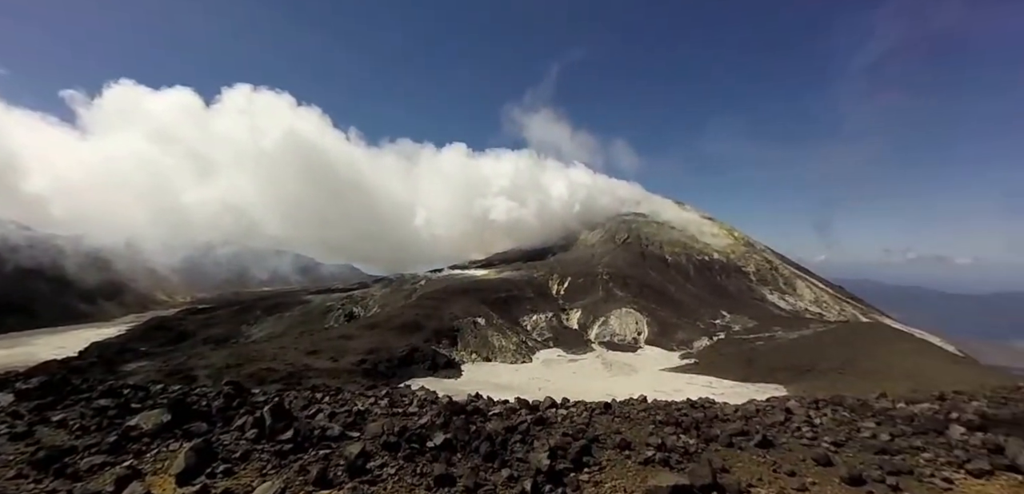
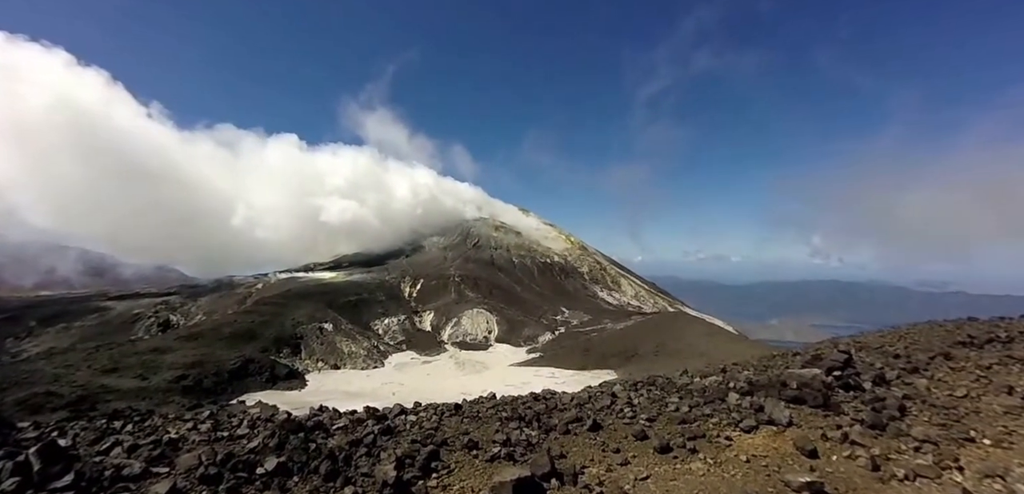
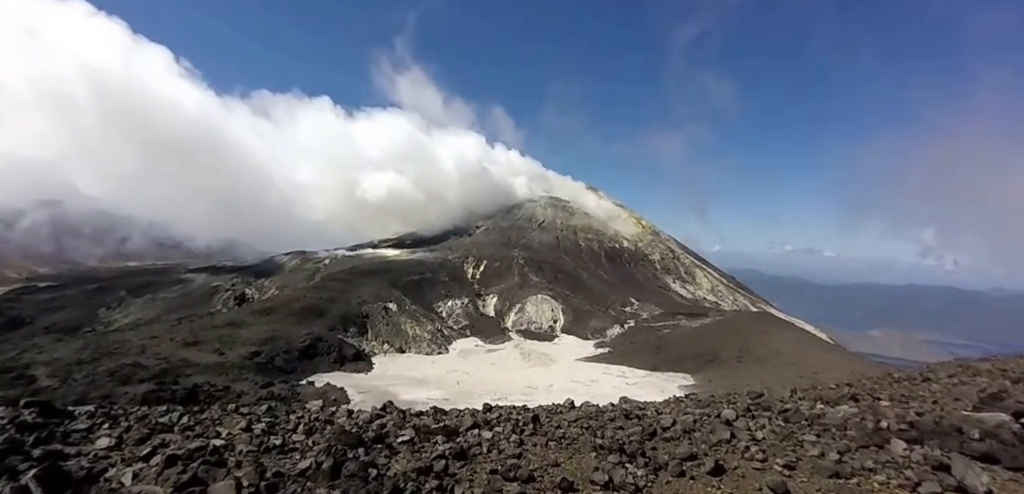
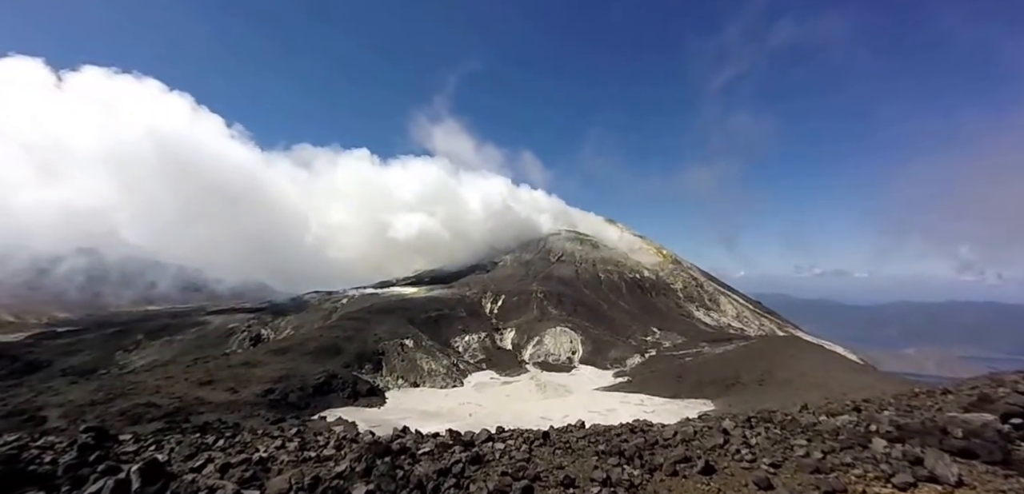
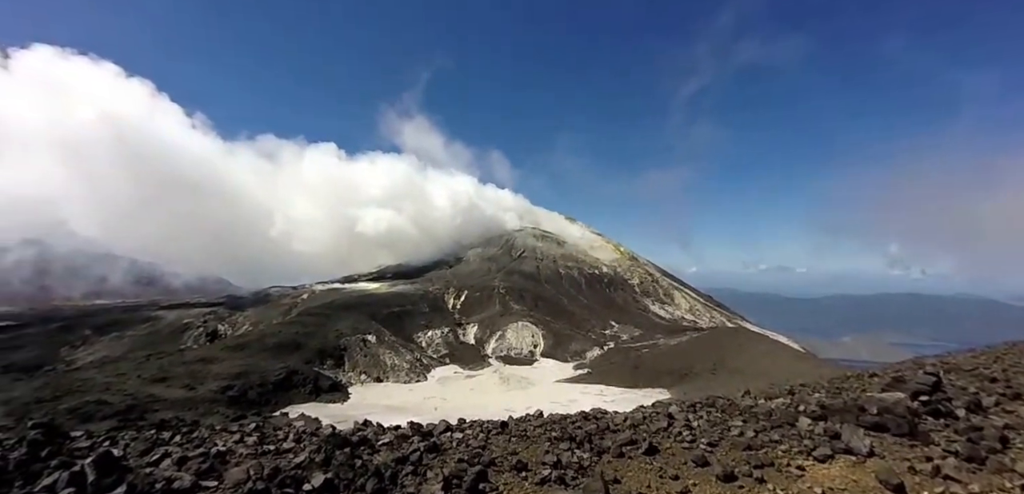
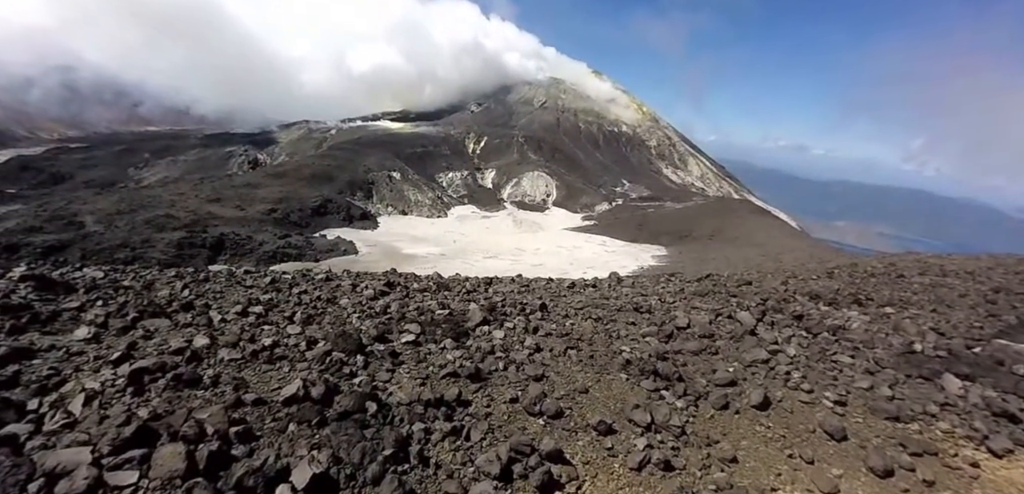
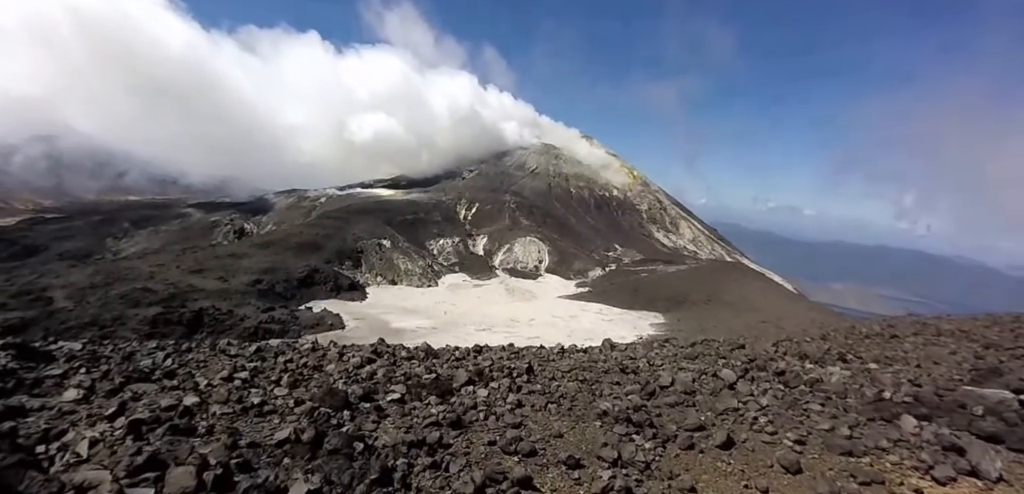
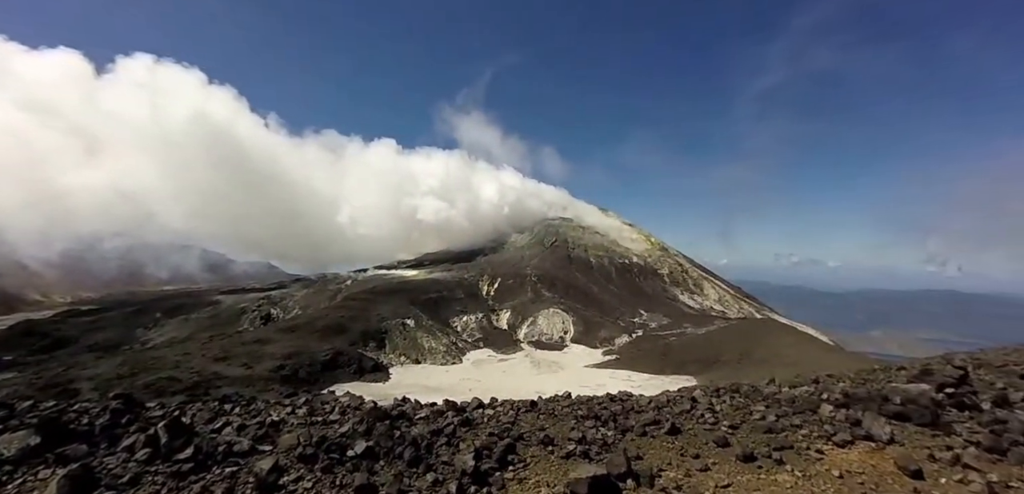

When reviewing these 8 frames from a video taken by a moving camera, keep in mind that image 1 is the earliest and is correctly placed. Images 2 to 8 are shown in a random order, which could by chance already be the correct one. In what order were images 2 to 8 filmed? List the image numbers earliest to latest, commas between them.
8, 2, 5, 4, 3, 7, 6
